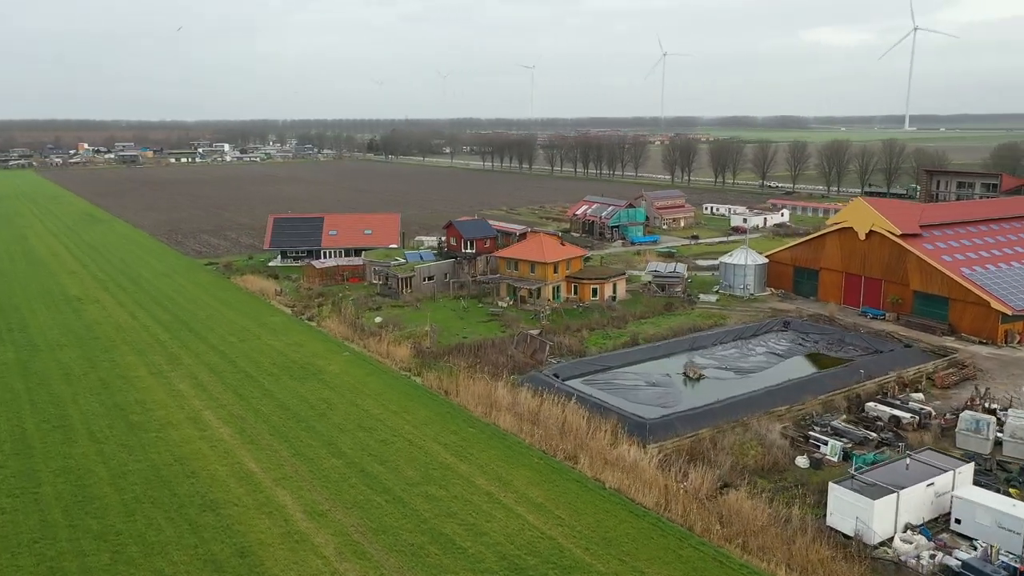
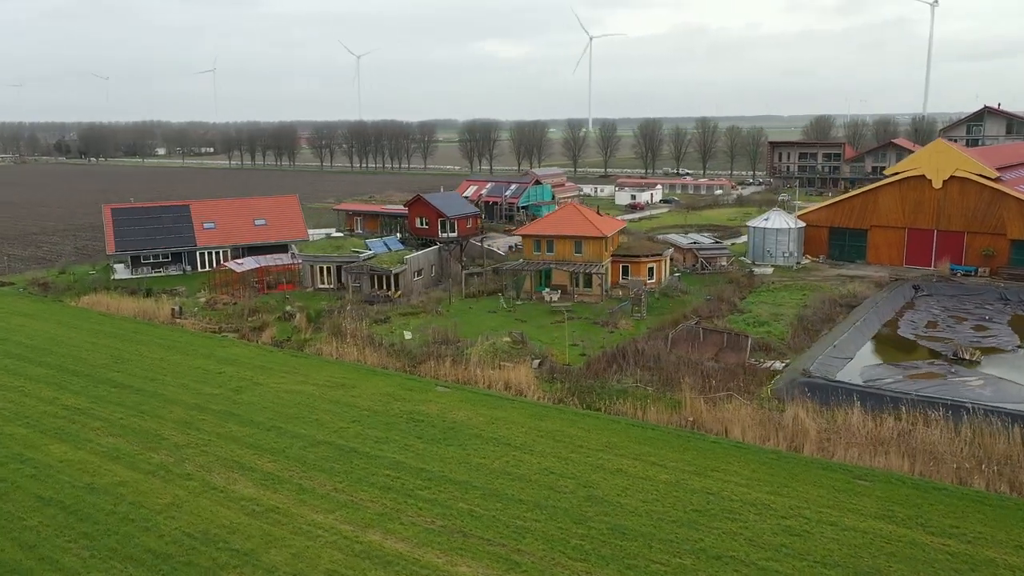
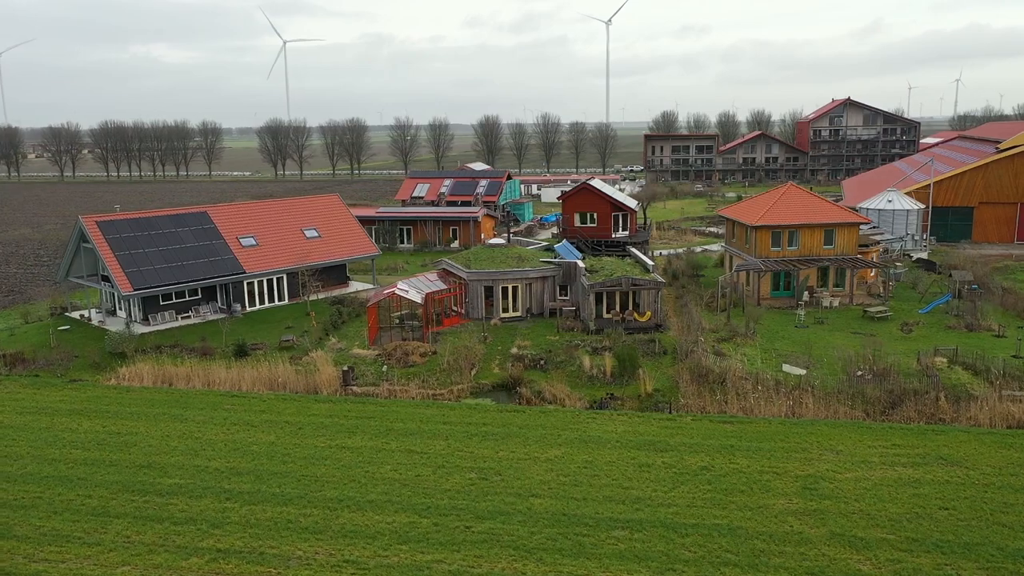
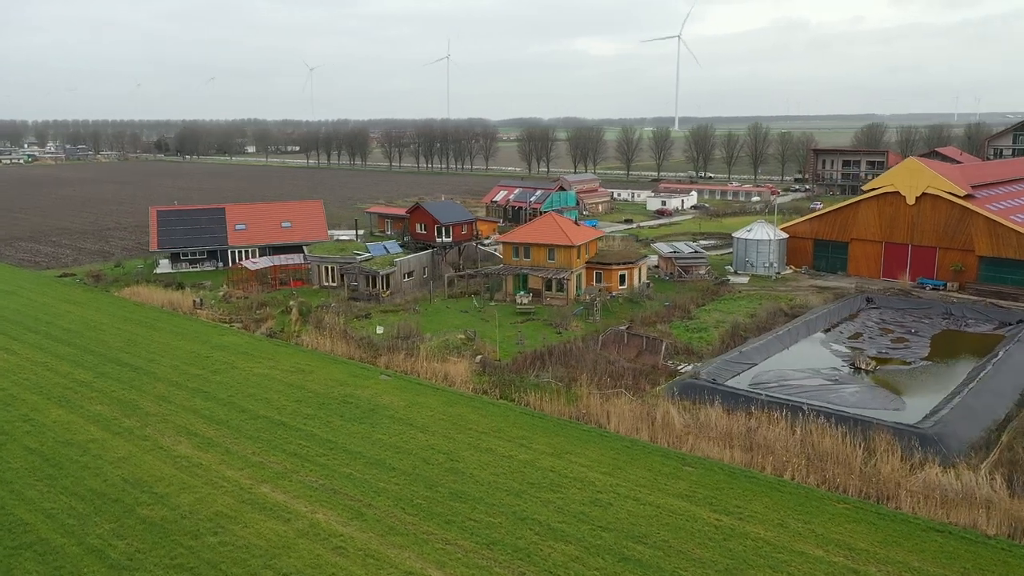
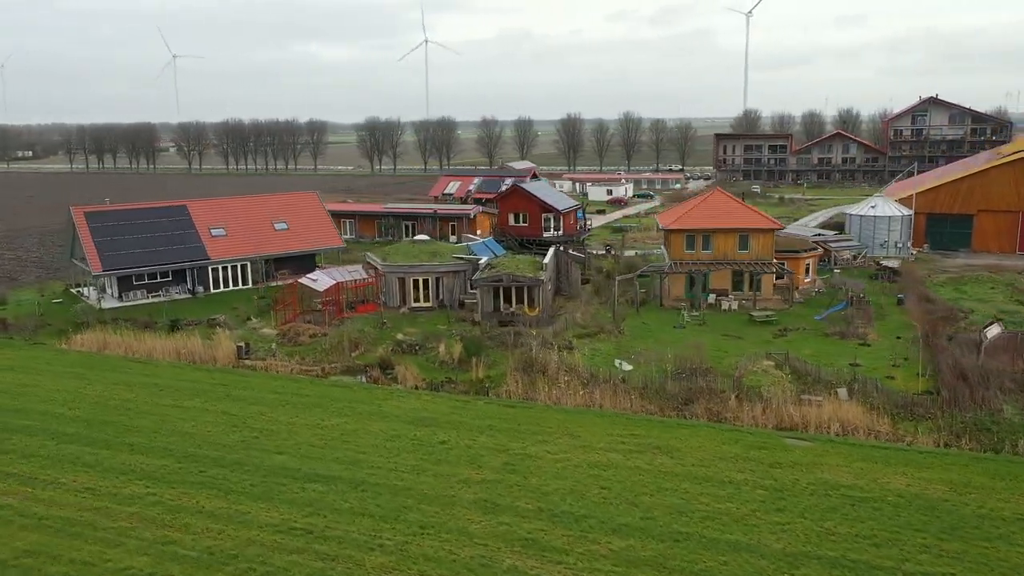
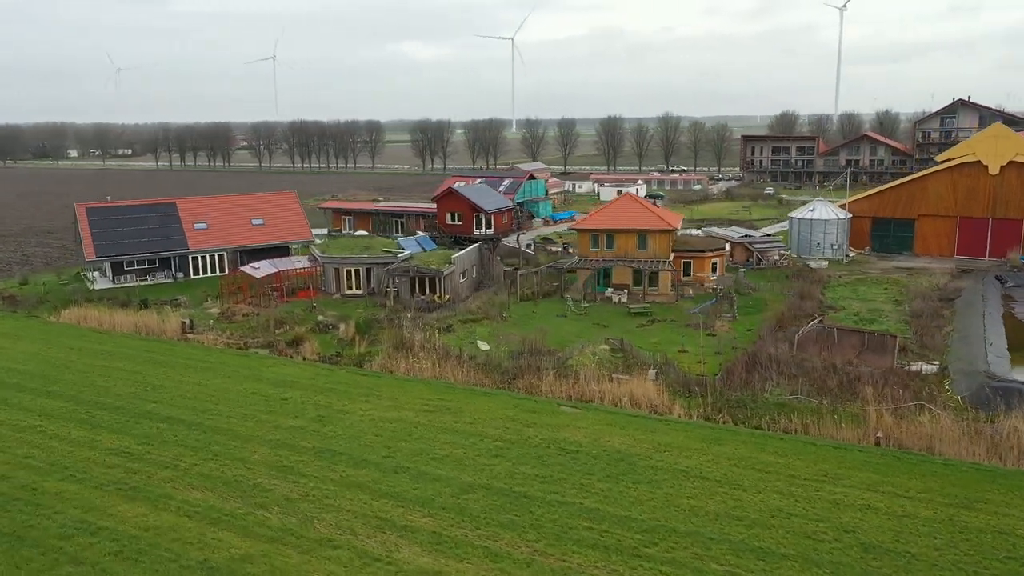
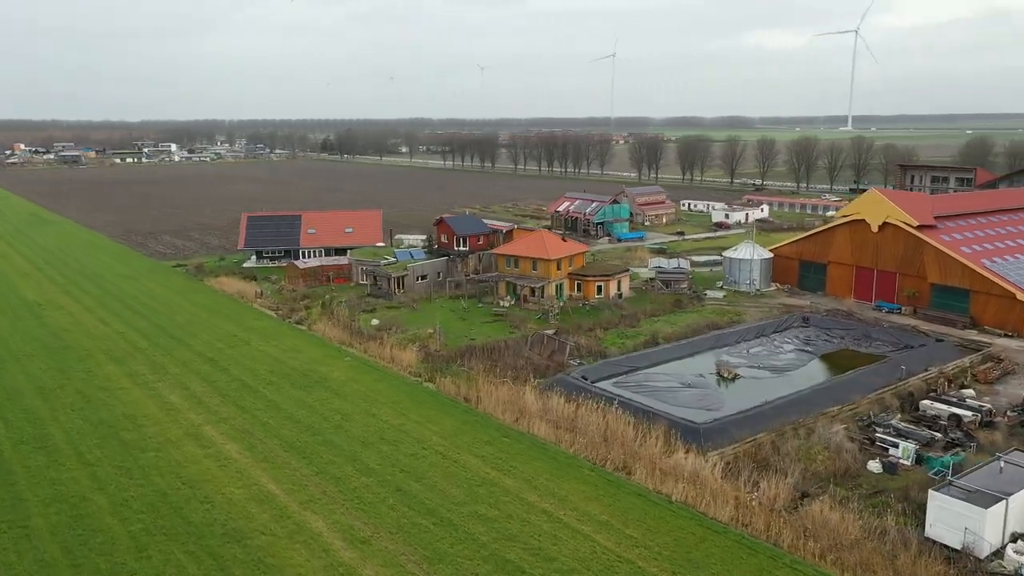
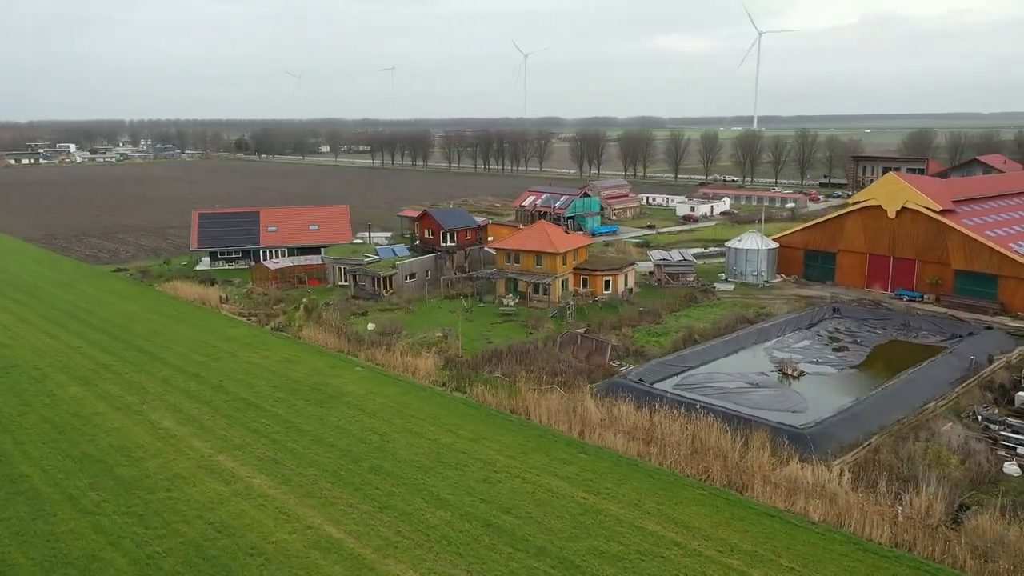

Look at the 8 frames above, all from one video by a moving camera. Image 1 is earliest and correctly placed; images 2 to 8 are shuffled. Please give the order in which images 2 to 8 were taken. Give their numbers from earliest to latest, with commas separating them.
7, 8, 4, 2, 6, 5, 3
